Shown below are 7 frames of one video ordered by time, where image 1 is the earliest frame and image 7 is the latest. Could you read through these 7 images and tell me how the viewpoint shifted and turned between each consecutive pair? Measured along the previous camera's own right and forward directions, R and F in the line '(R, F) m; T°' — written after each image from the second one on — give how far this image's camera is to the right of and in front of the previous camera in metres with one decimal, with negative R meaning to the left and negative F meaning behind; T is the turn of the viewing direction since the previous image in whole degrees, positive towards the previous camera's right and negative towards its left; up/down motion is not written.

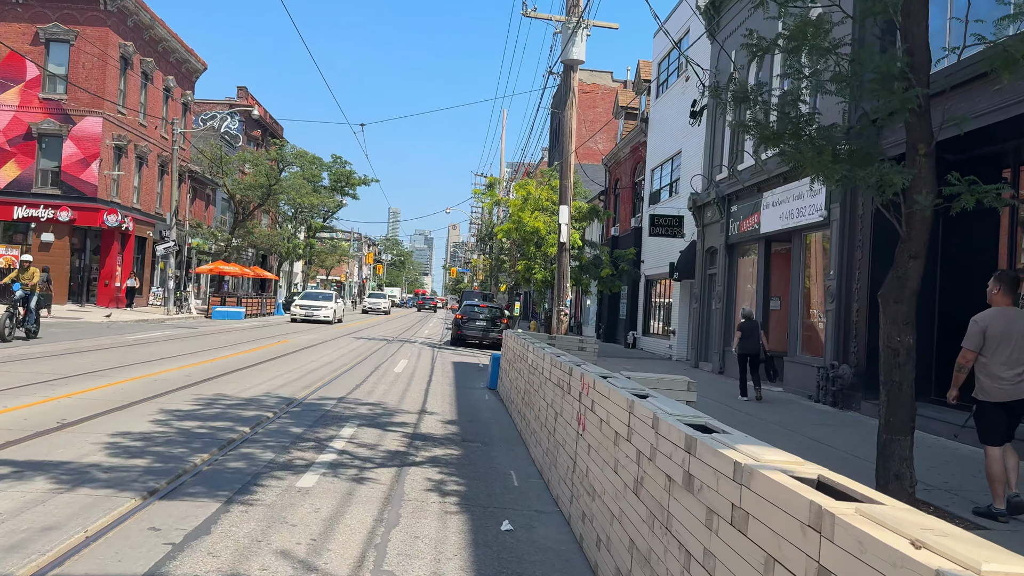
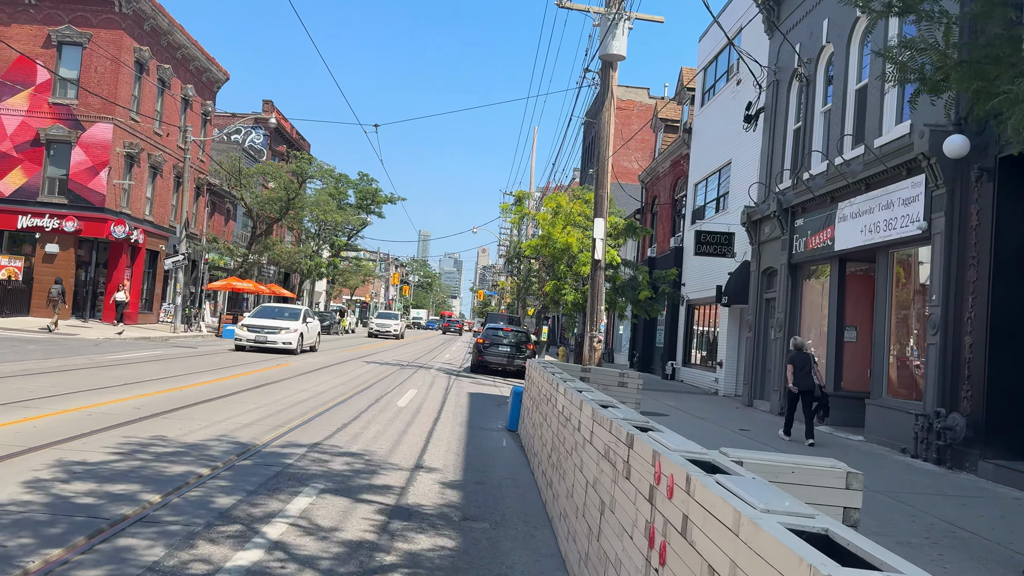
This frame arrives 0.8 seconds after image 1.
(0.0, +2.3) m; -2°
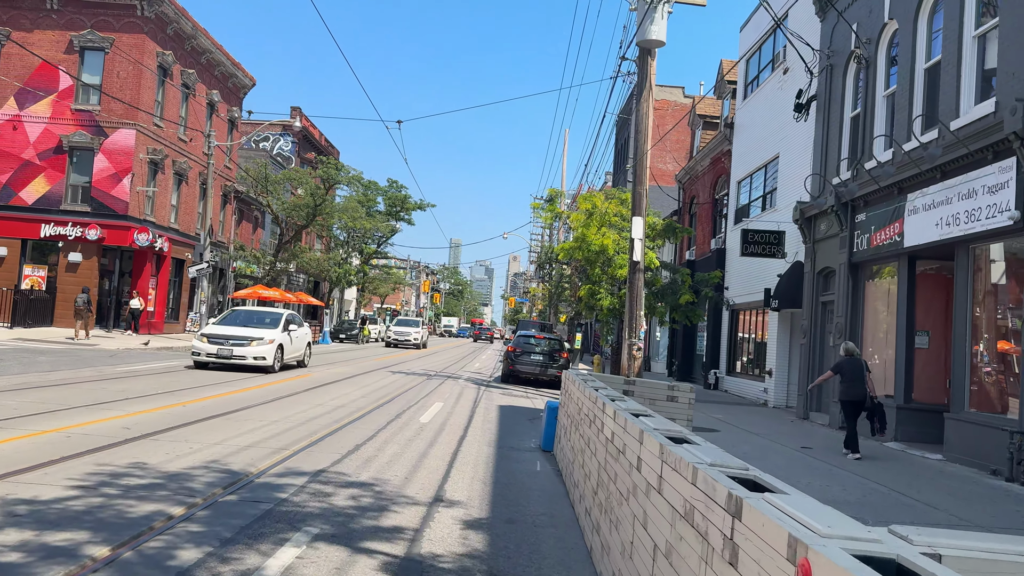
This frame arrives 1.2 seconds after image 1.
(0.0, +1.2) m; -2°
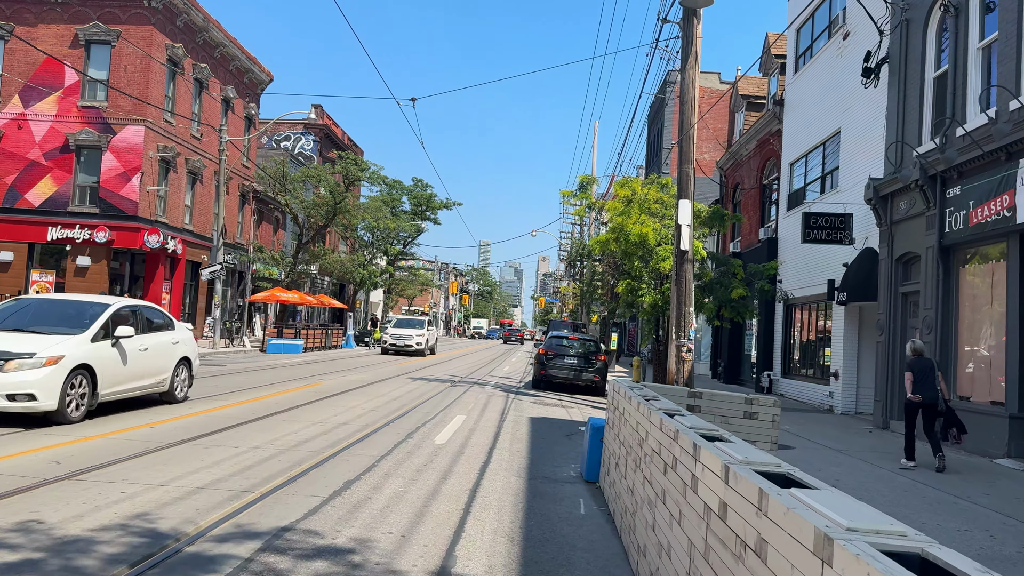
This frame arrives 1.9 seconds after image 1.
(0.0, +1.9) m; -2°
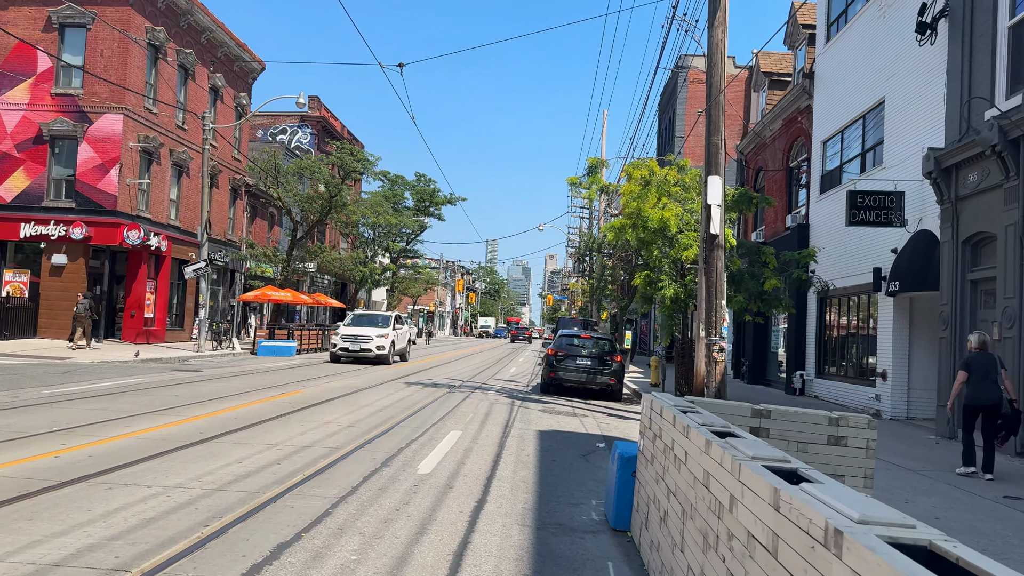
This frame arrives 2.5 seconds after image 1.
(+0.1, +1.9) m; -1°
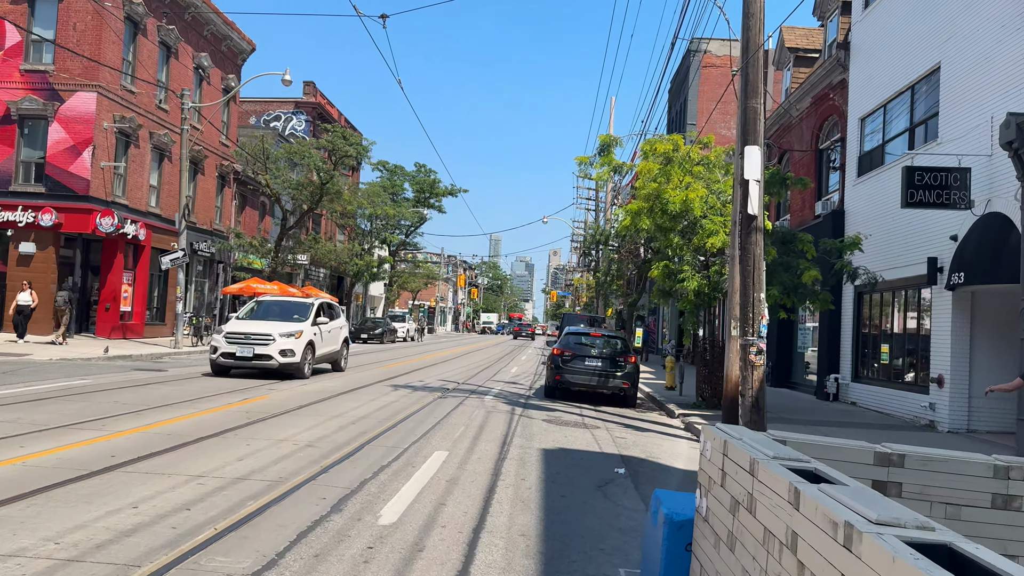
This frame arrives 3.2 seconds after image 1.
(+0.1, +1.9) m; 0°
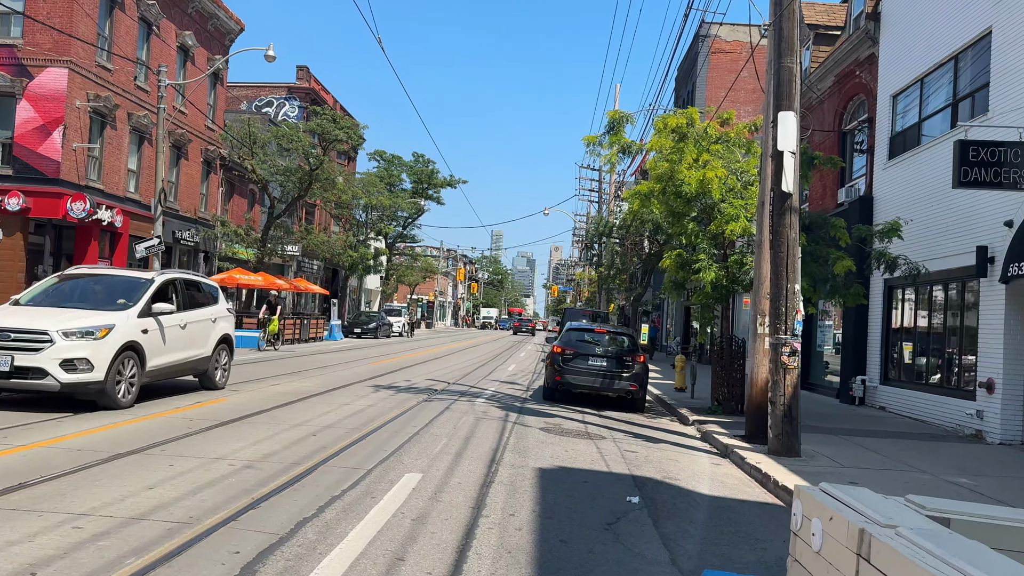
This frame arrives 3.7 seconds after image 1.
(+0.1, +1.5) m; 0°
